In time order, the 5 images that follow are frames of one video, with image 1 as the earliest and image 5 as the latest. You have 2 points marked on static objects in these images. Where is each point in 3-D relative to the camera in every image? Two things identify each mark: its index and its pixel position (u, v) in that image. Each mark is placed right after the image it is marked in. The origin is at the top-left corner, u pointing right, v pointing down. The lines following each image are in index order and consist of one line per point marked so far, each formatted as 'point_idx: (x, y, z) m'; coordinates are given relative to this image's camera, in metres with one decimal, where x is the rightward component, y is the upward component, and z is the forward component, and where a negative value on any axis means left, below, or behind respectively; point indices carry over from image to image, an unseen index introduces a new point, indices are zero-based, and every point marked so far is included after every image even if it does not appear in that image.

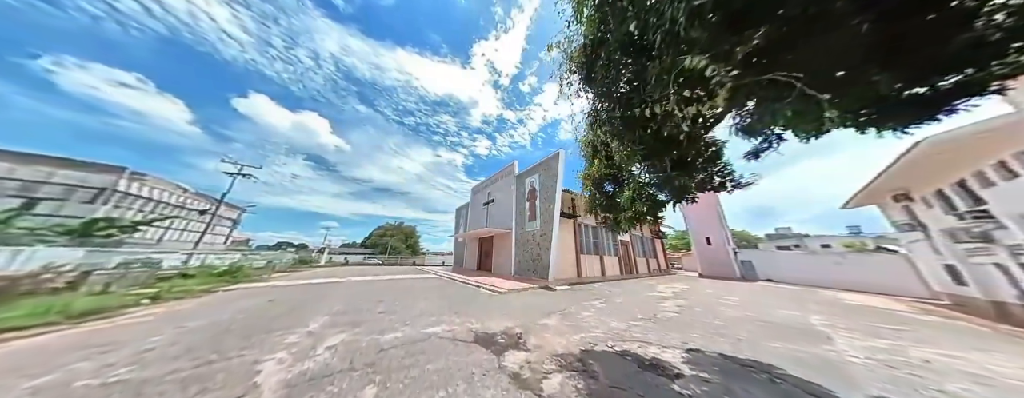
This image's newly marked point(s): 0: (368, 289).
0: (-4.1, -2.6, +5.5) m
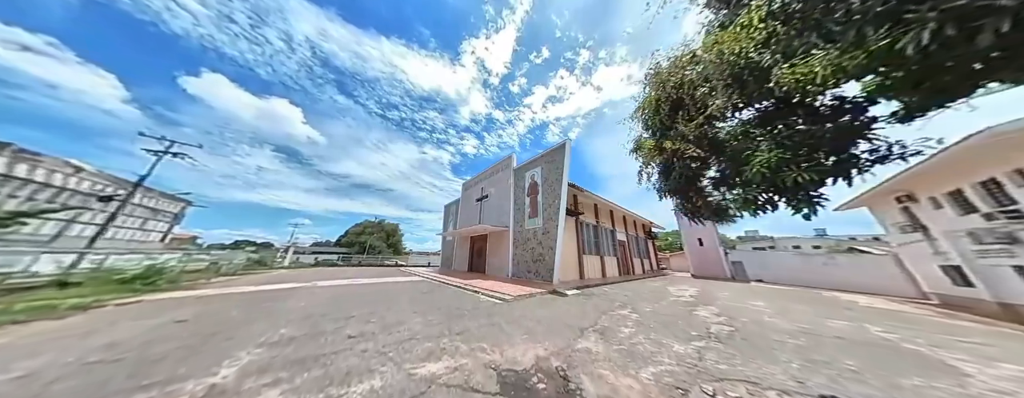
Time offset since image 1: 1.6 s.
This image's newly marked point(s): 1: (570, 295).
0: (-4.0, -2.2, +4.3) m
1: (+1.6, -2.6, +5.0) m
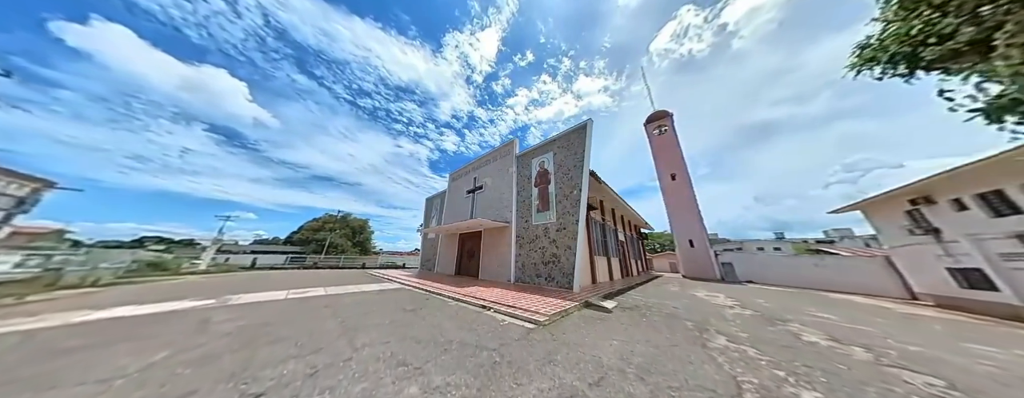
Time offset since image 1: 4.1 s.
0: (-3.4, -1.7, +2.5) m
1: (+2.1, -2.2, +3.8) m
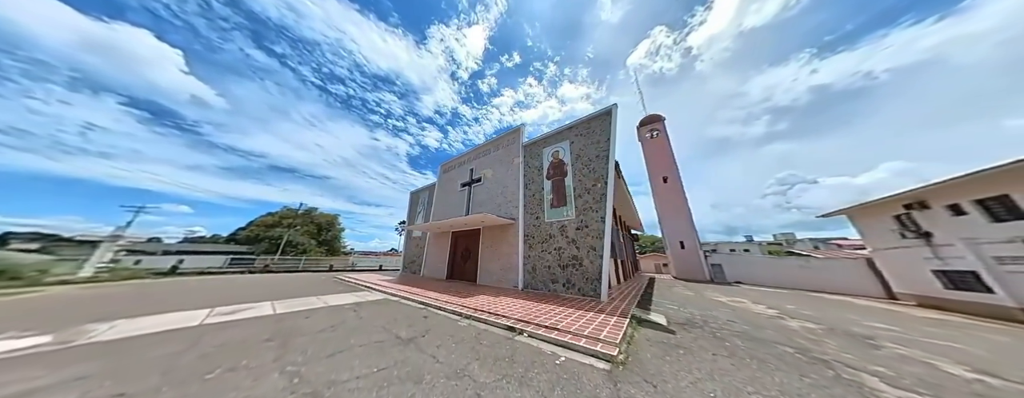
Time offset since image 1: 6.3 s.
0: (-2.7, -1.4, +1.2) m
1: (+2.6, -2.1, +3.0) m
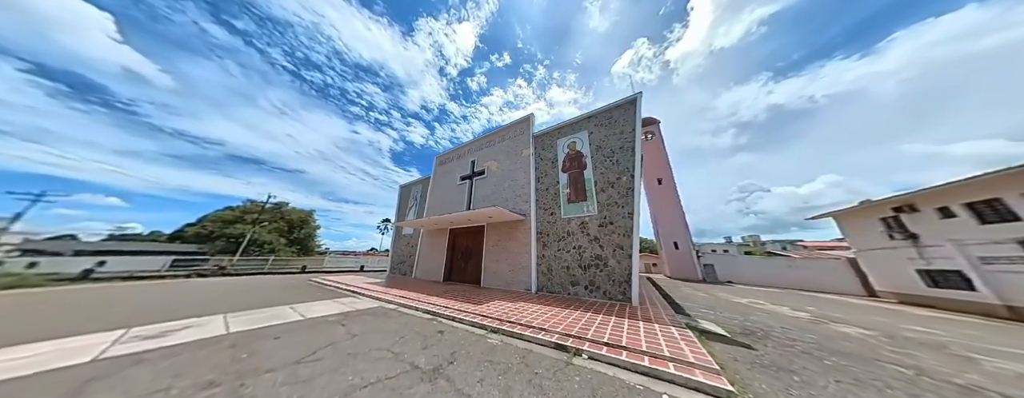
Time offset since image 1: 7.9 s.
0: (-1.9, -1.1, +0.4) m
1: (+3.2, -1.9, +2.6) m
